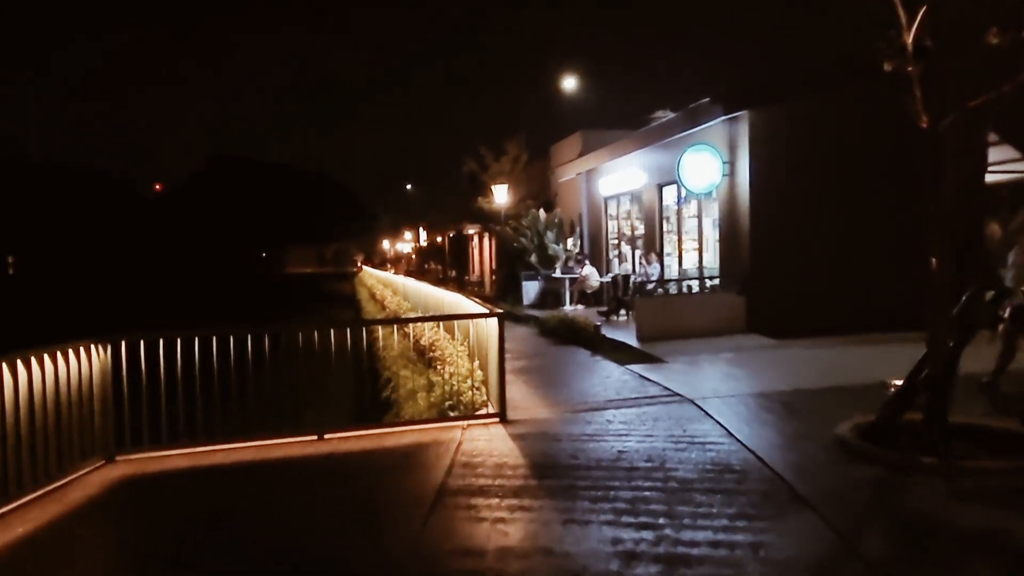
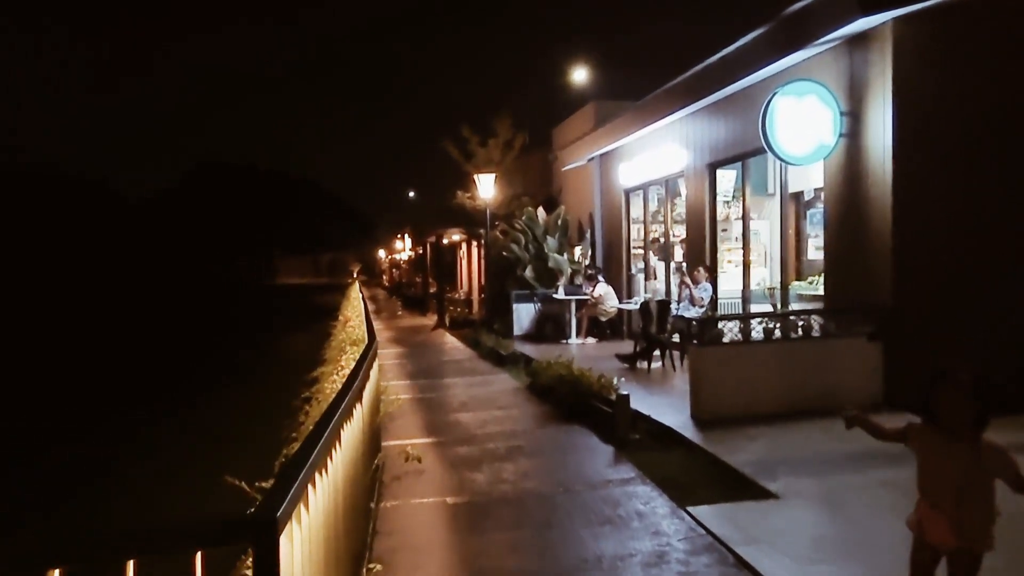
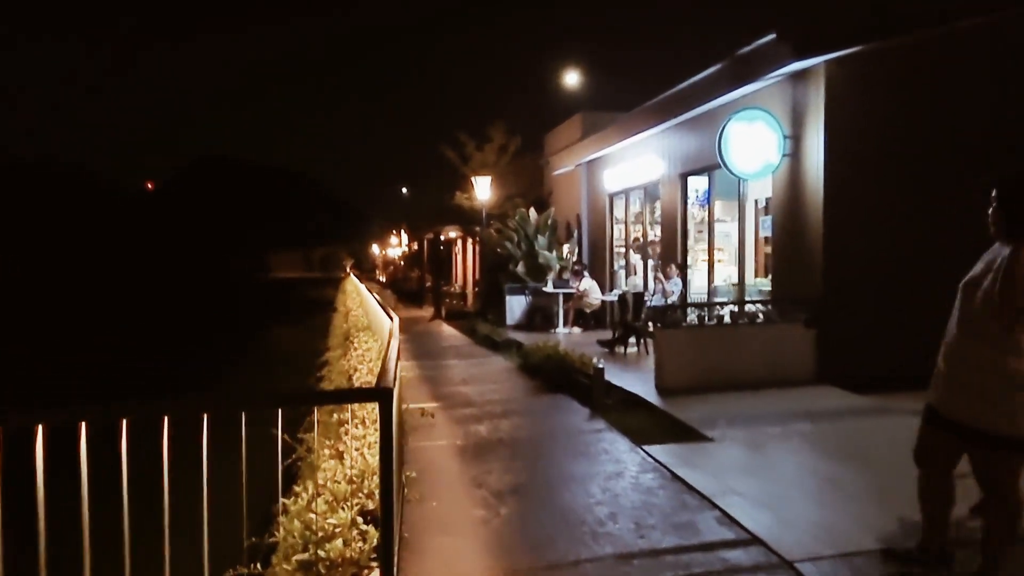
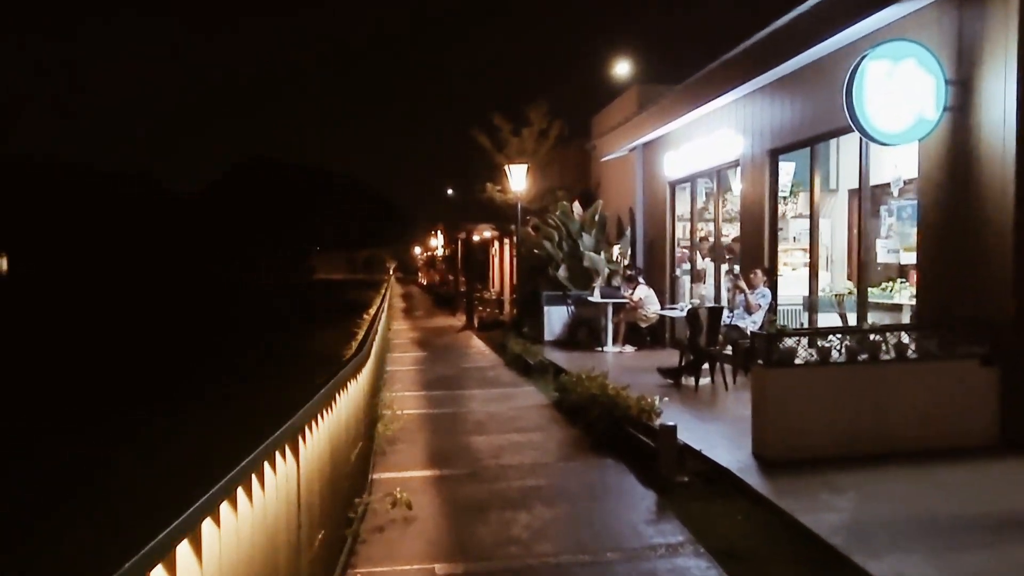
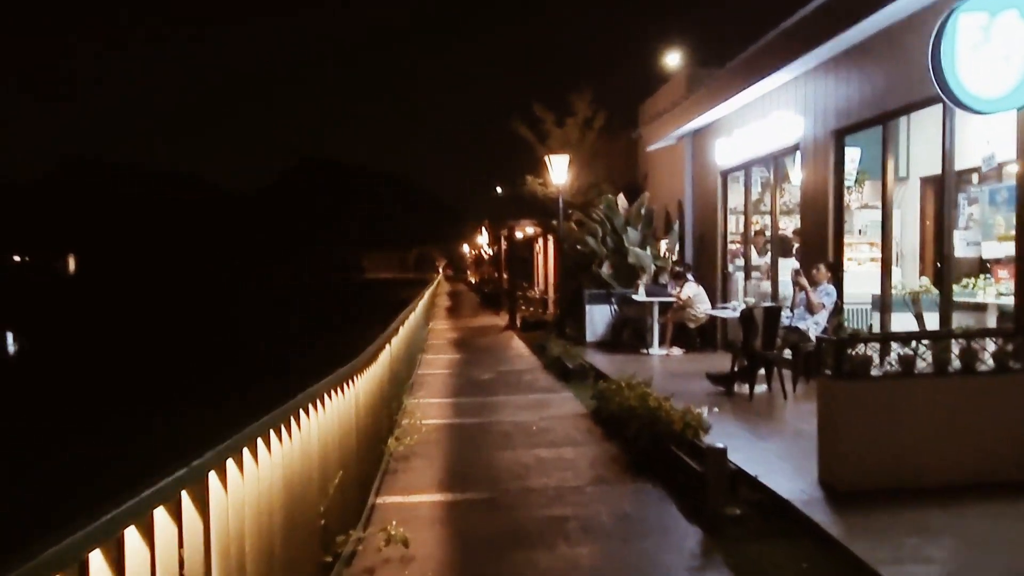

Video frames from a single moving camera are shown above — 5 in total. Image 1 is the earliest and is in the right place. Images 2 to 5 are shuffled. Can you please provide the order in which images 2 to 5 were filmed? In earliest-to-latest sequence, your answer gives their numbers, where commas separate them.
3, 2, 4, 5
